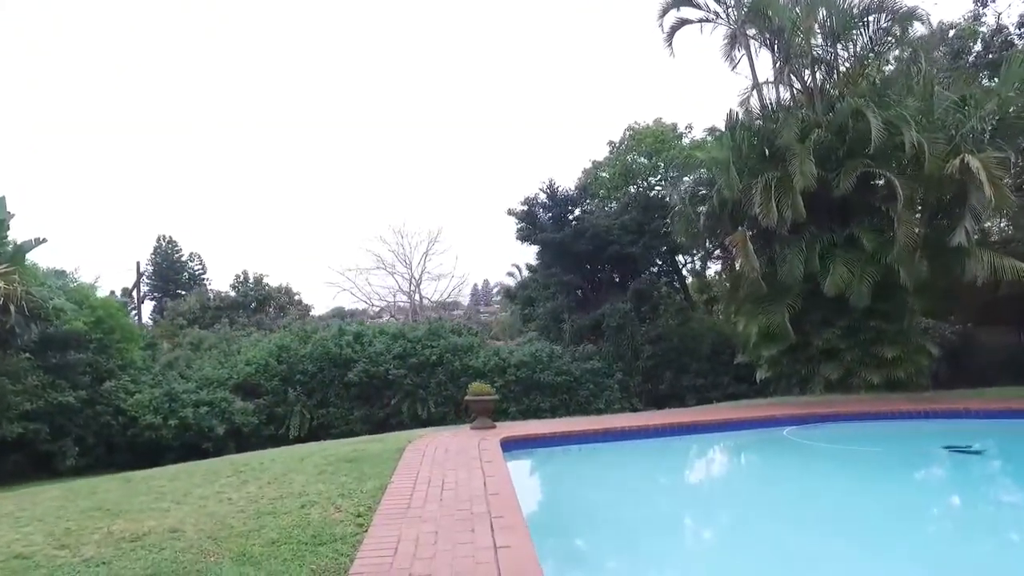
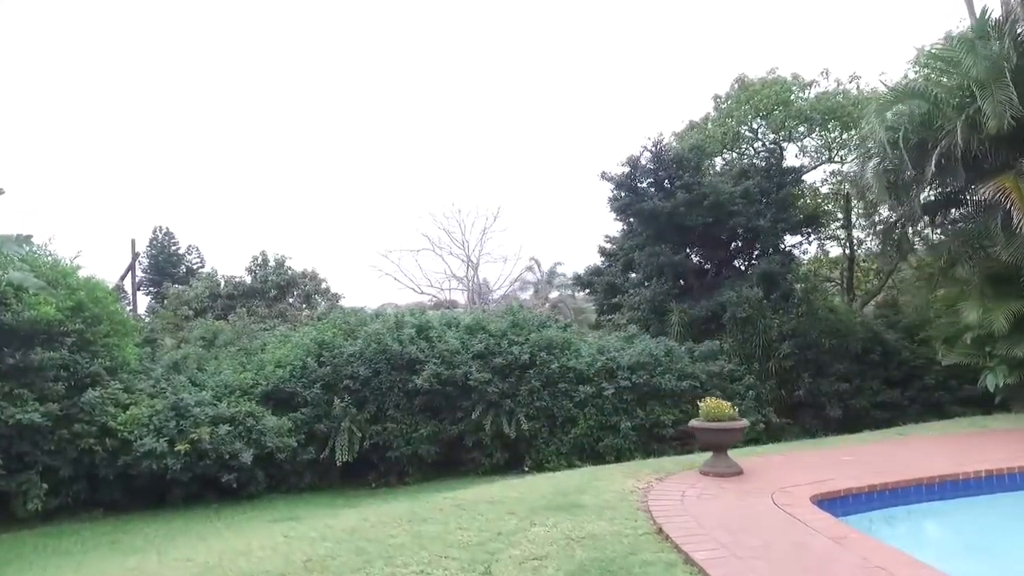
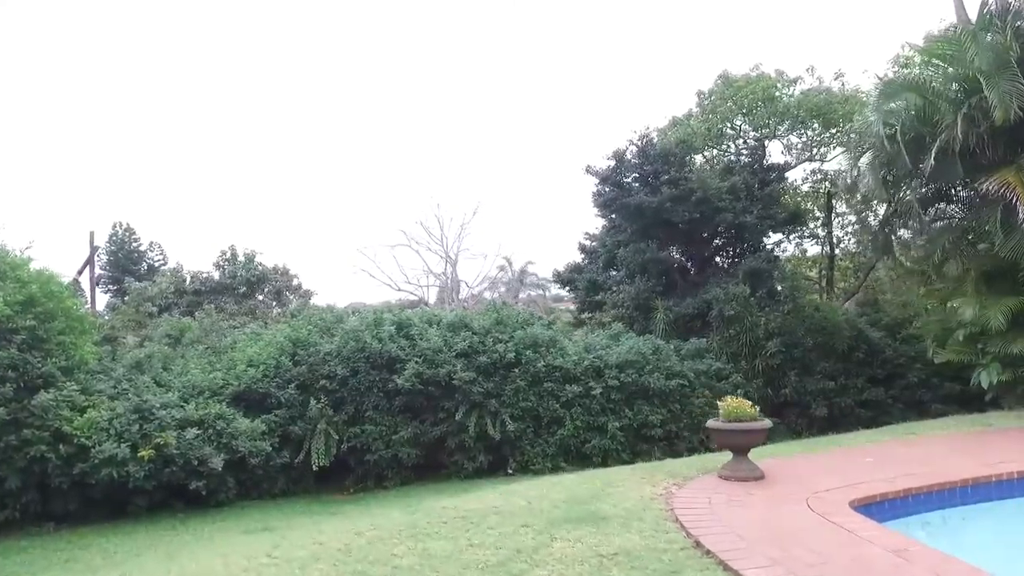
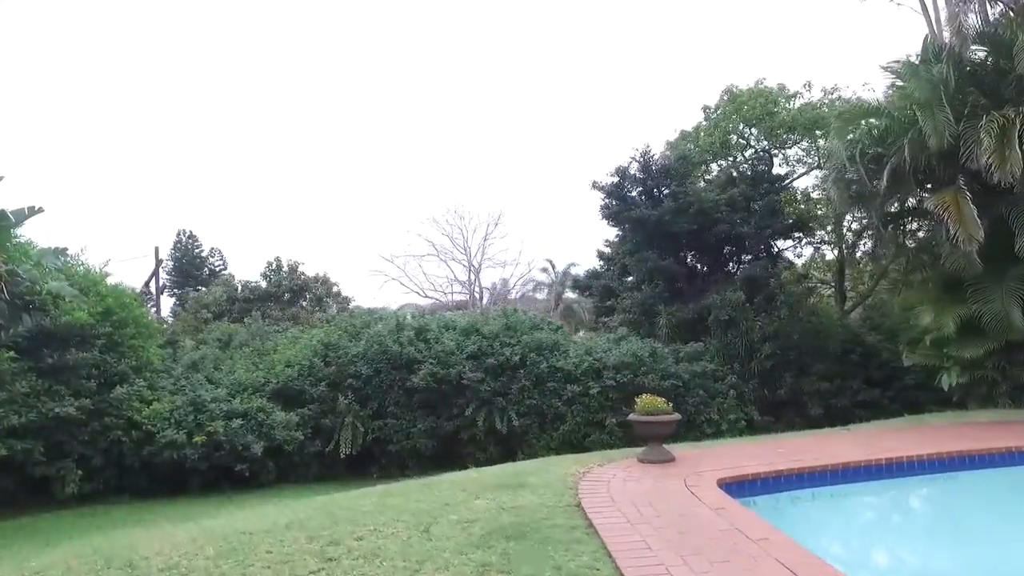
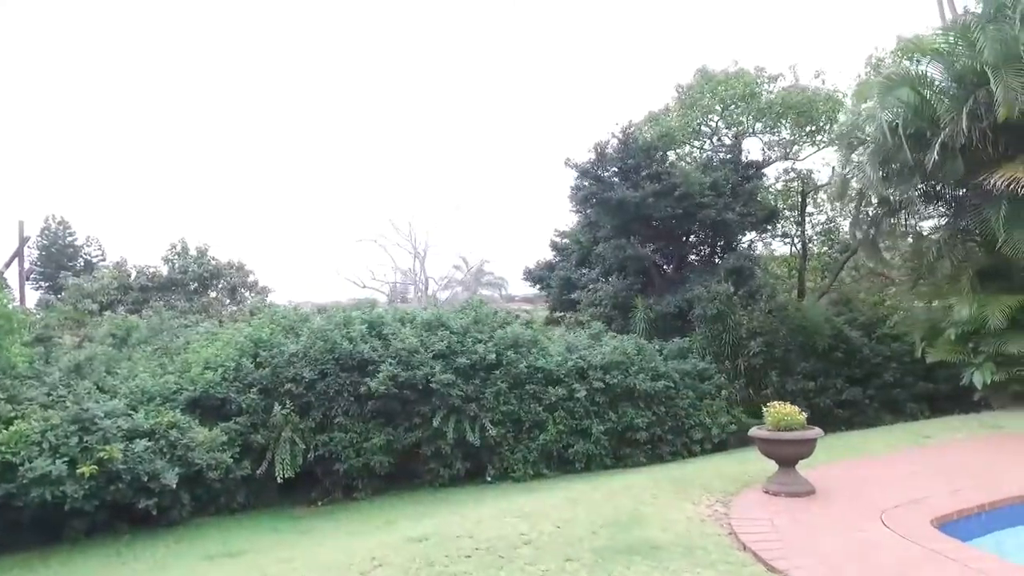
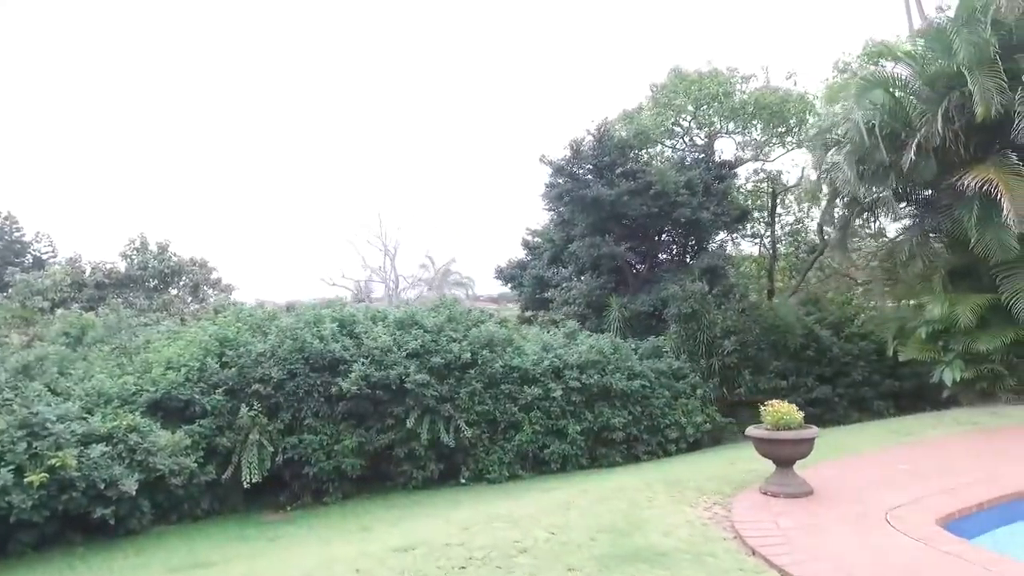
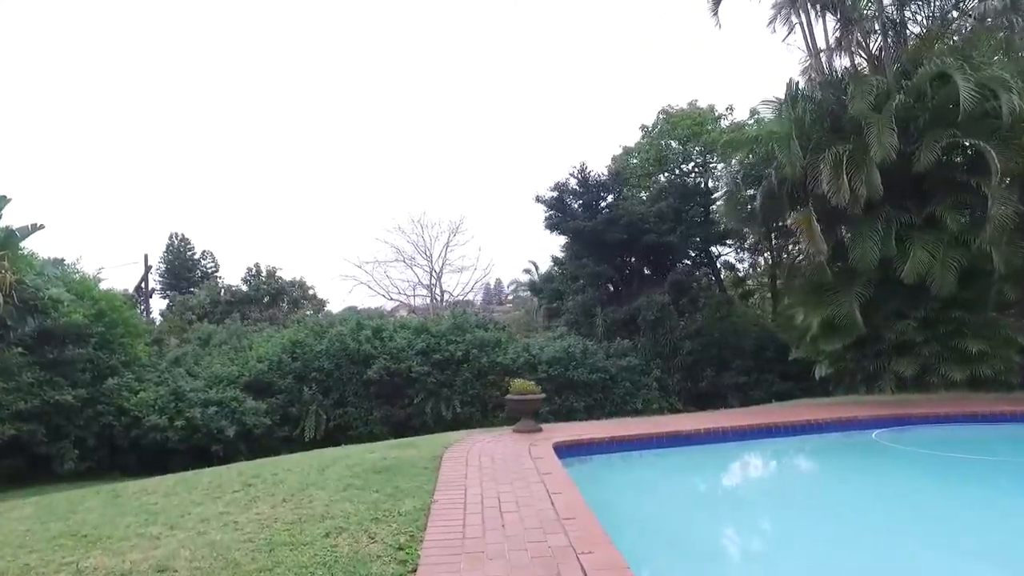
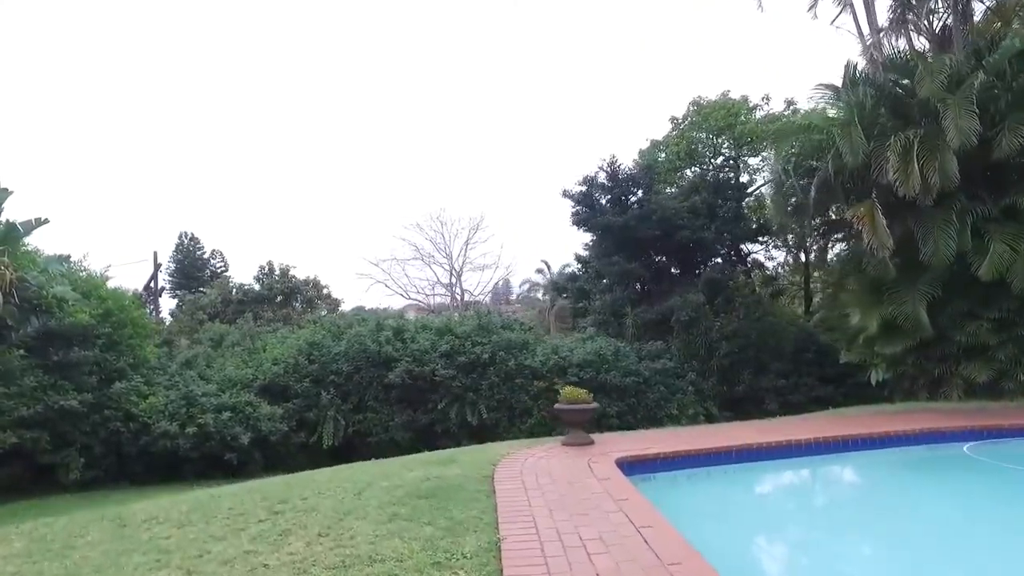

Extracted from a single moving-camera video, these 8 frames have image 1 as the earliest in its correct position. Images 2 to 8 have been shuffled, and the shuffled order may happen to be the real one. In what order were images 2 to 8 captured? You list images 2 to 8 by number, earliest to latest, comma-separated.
7, 8, 4, 2, 3, 5, 6
